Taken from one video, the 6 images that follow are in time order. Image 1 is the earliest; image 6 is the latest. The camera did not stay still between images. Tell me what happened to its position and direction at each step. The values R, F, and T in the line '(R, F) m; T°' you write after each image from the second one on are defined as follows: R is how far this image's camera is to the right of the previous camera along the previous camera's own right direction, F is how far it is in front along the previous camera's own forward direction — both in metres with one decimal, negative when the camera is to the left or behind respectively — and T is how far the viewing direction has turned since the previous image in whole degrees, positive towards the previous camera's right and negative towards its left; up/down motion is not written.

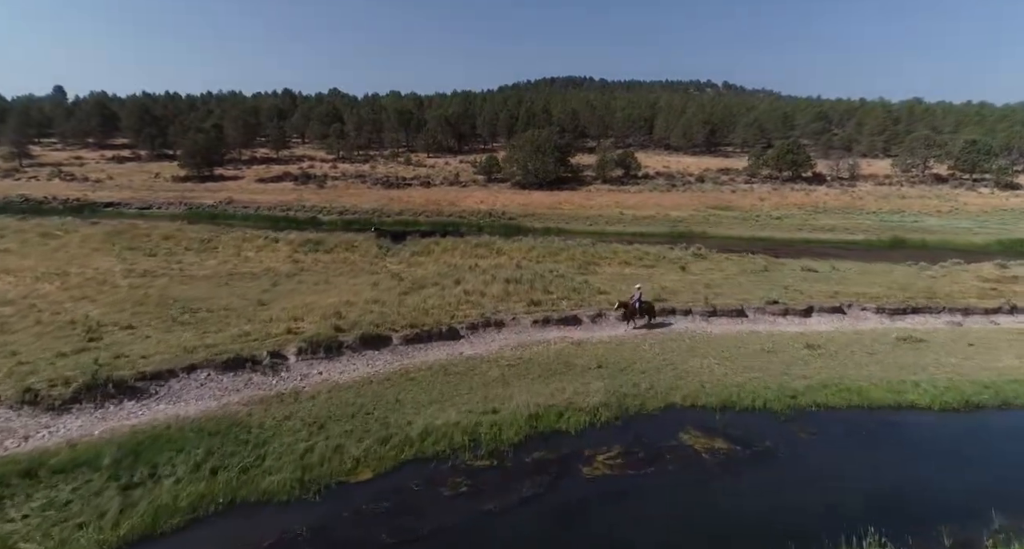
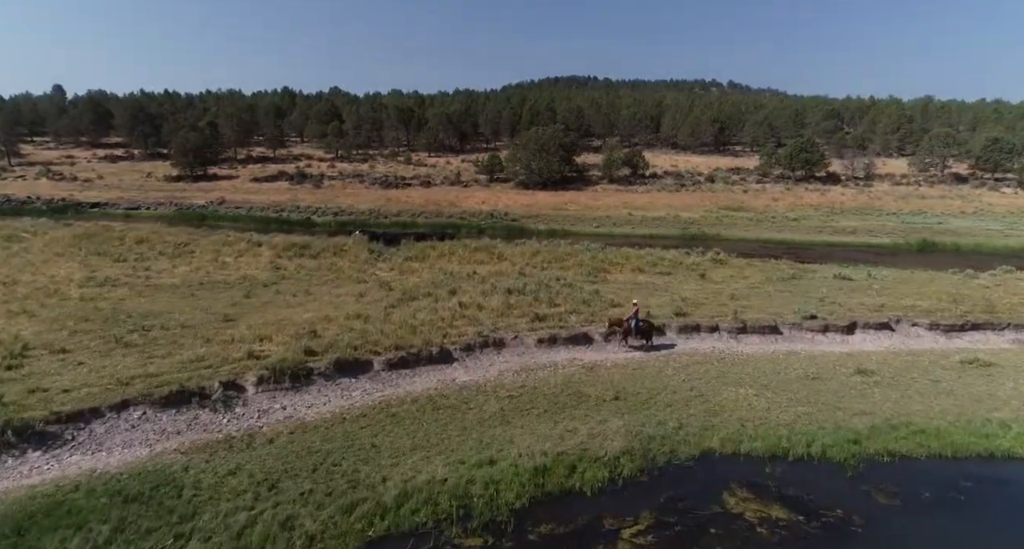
(+0.1, +3.3) m; 0°
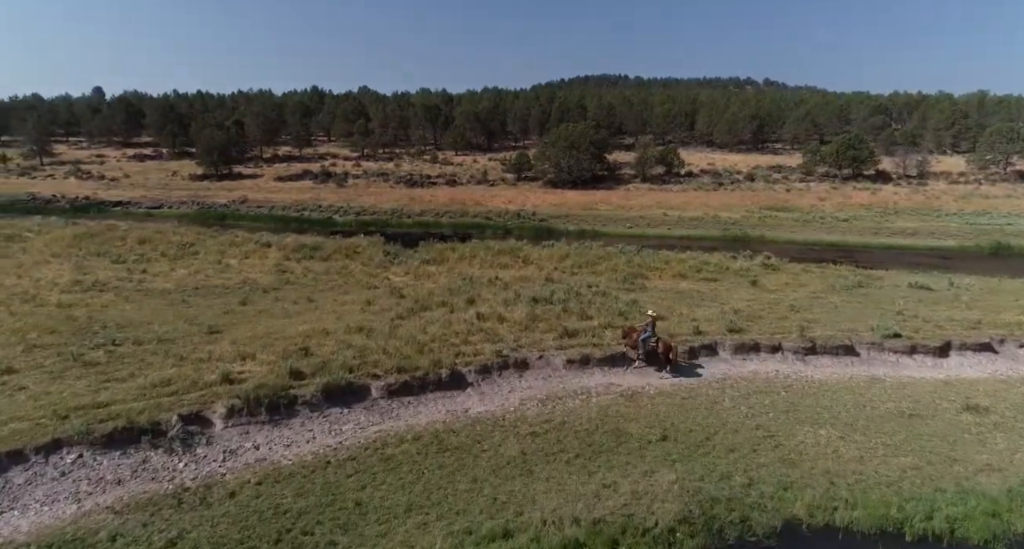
(+0.1, +3.3) m; -3°
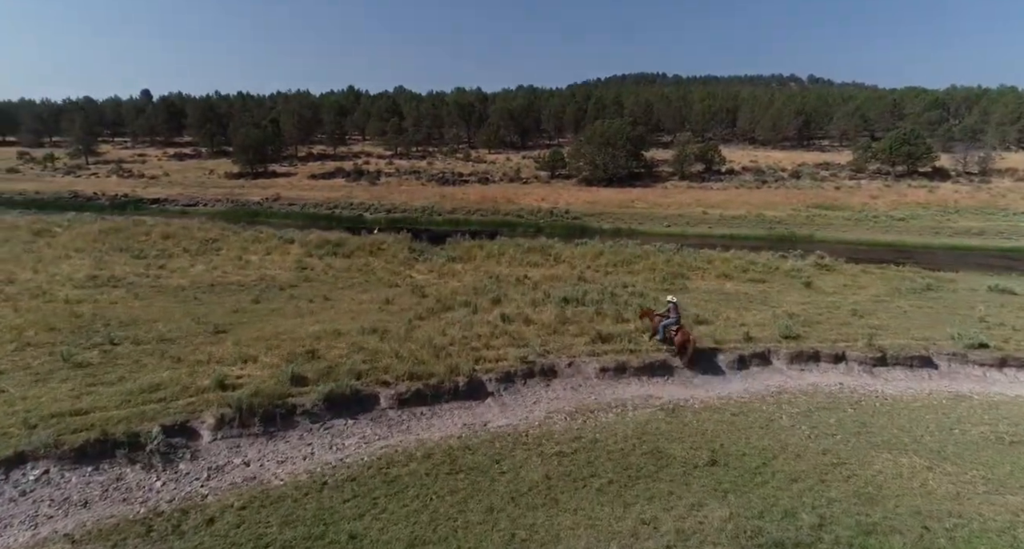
(+0.2, +1.9) m; -3°
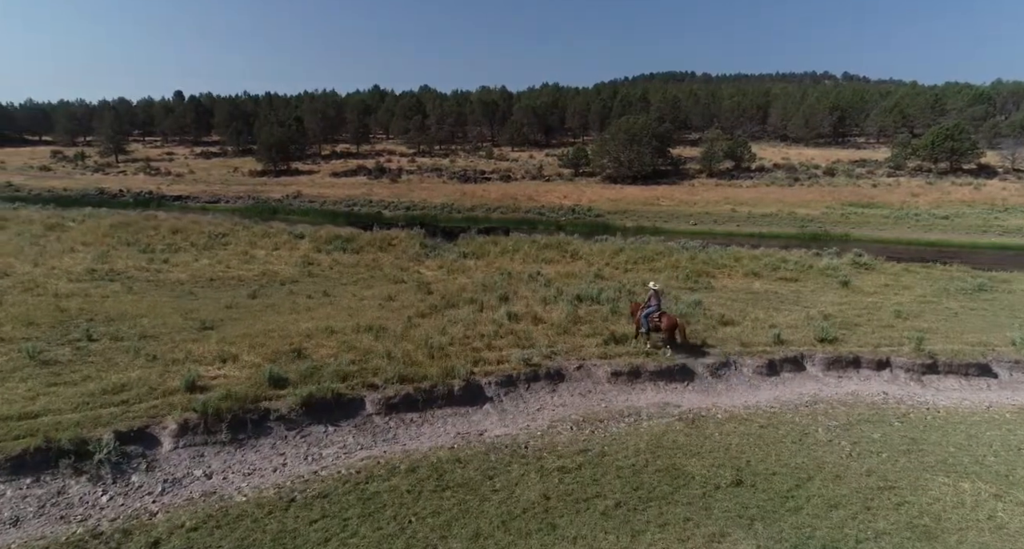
(+0.5, +1.5) m; -2°
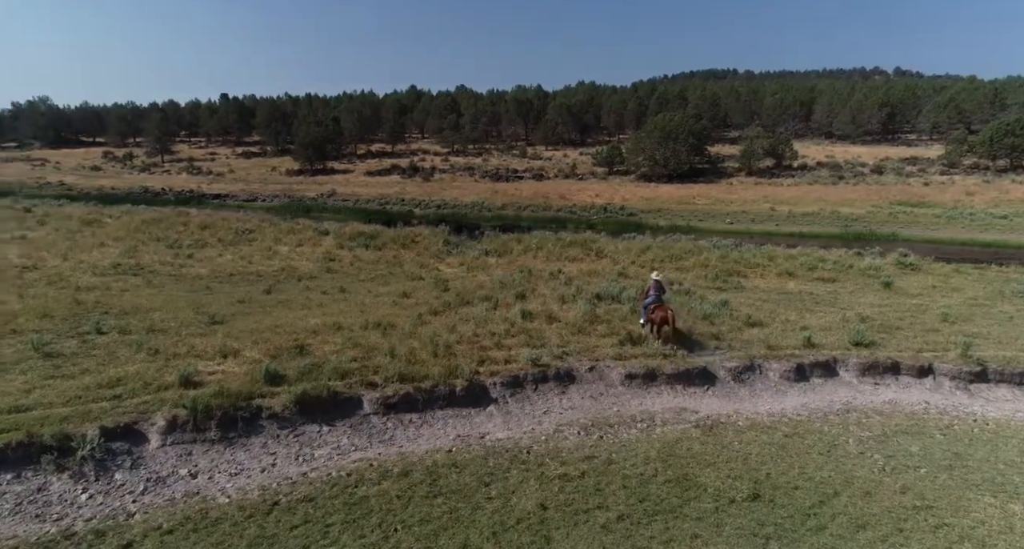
(+0.6, +0.7) m; -3°
